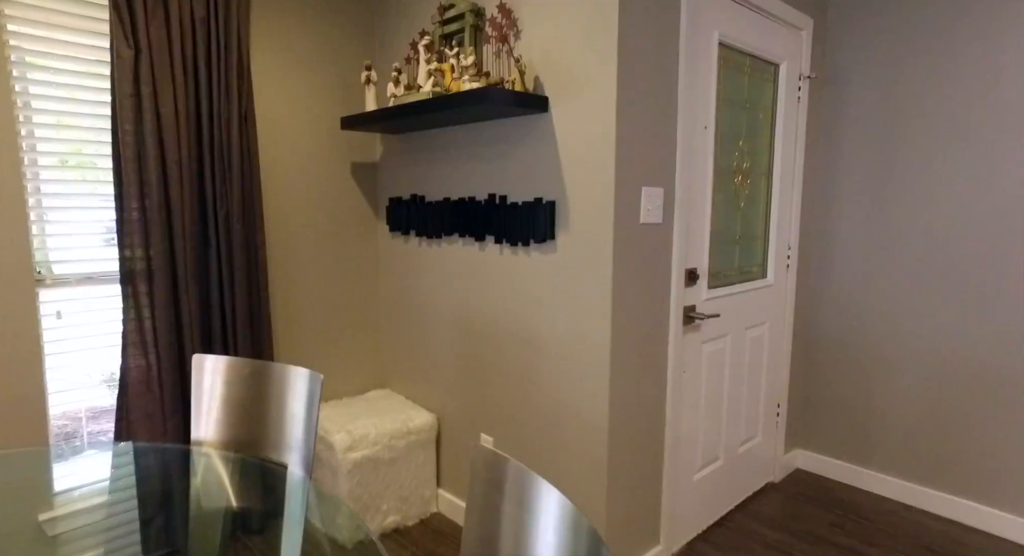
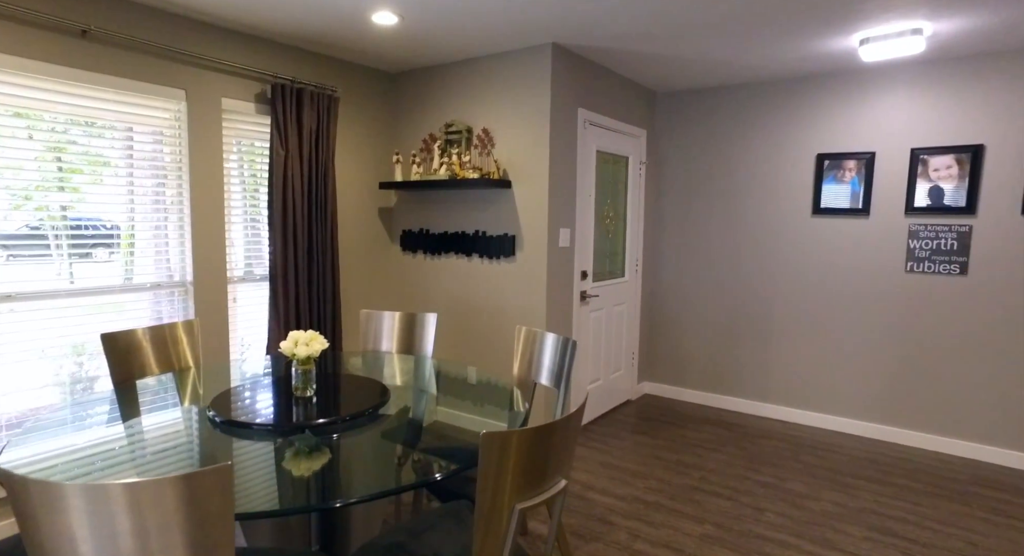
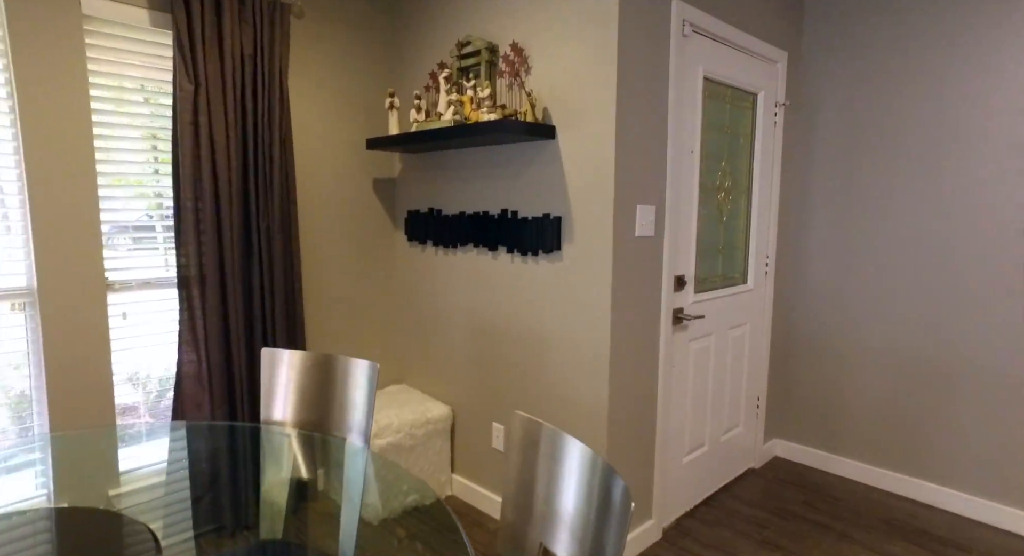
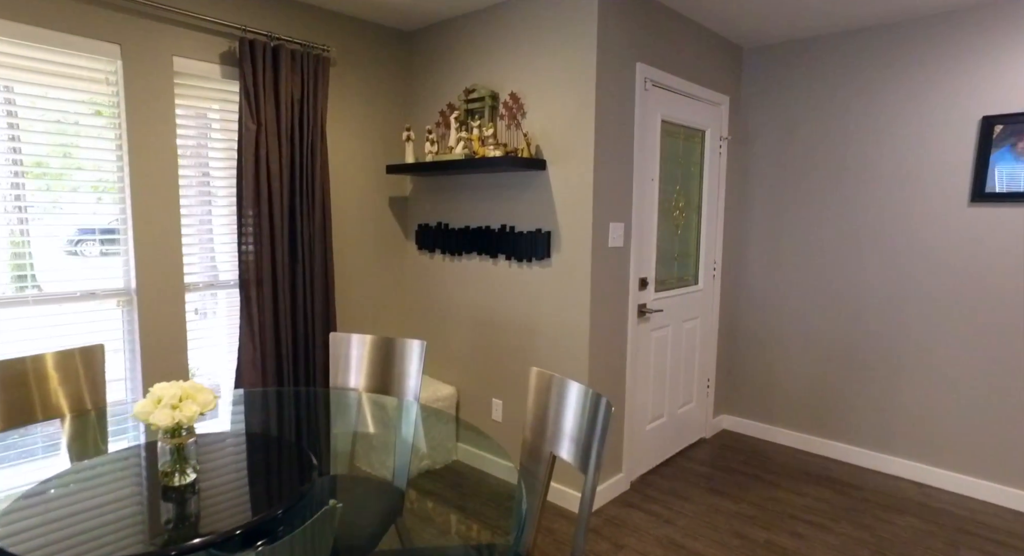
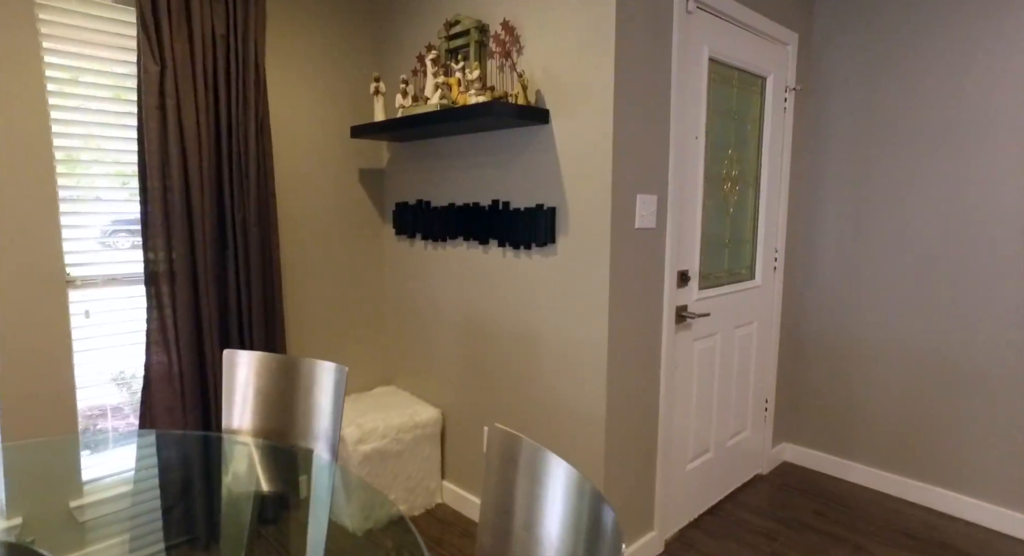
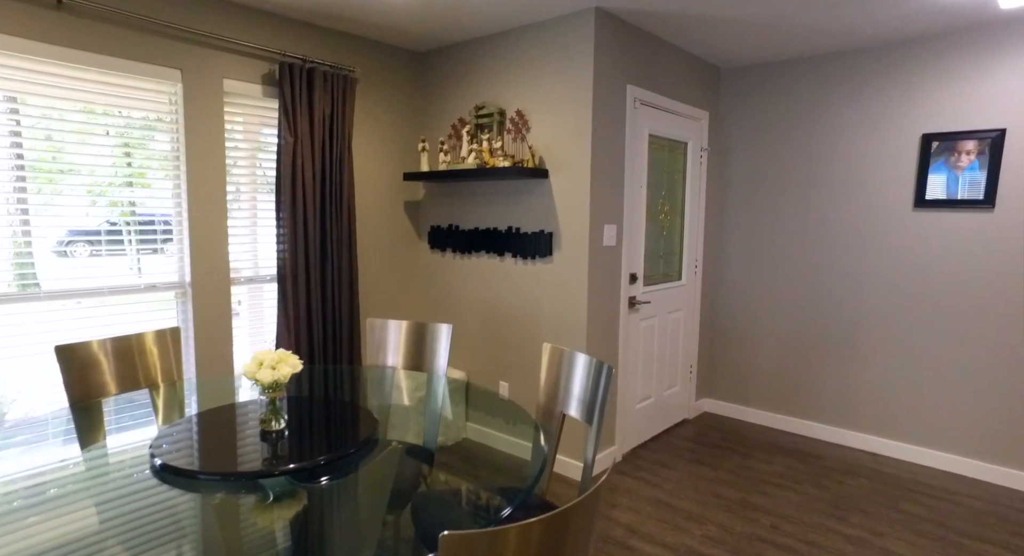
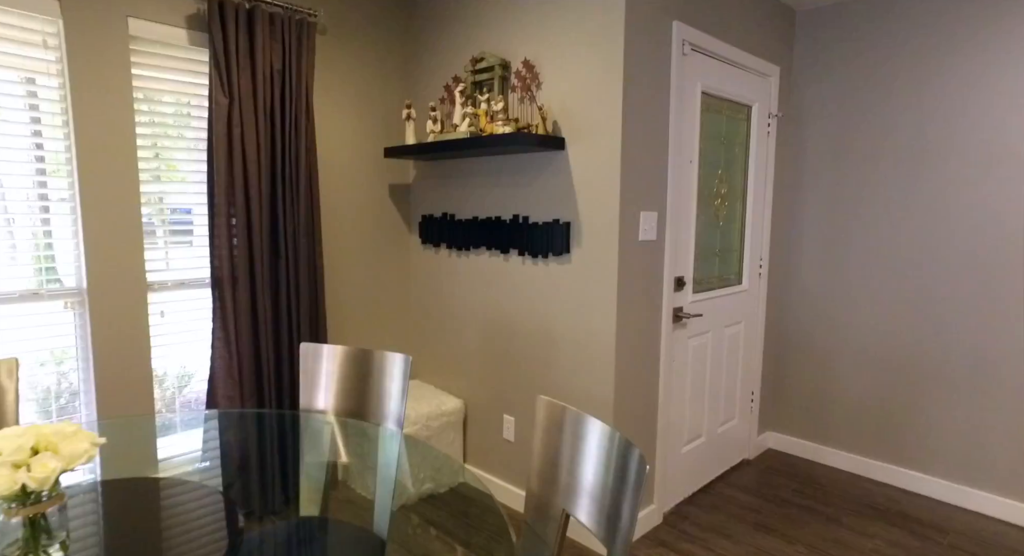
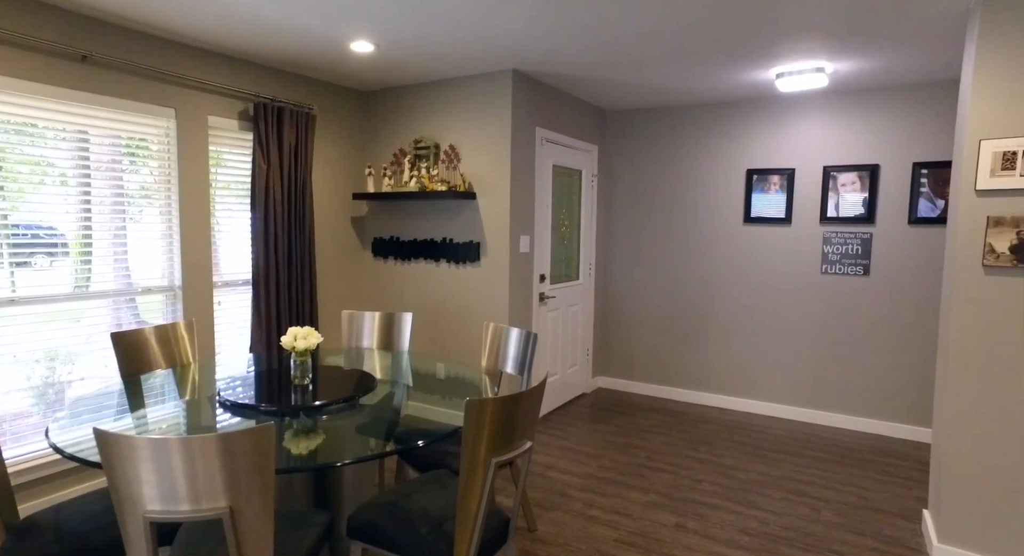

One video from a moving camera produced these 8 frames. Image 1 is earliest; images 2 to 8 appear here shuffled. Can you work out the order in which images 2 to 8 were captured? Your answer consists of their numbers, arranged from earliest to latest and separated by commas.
5, 3, 7, 4, 6, 2, 8
